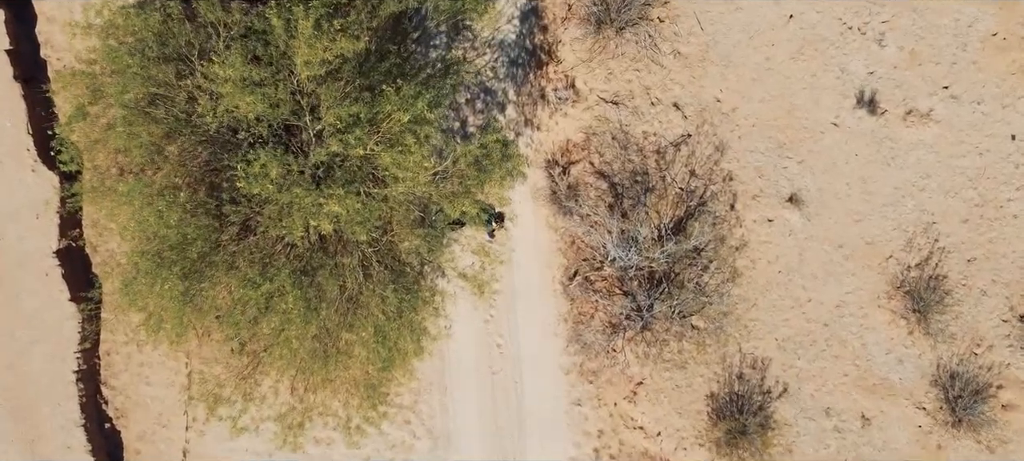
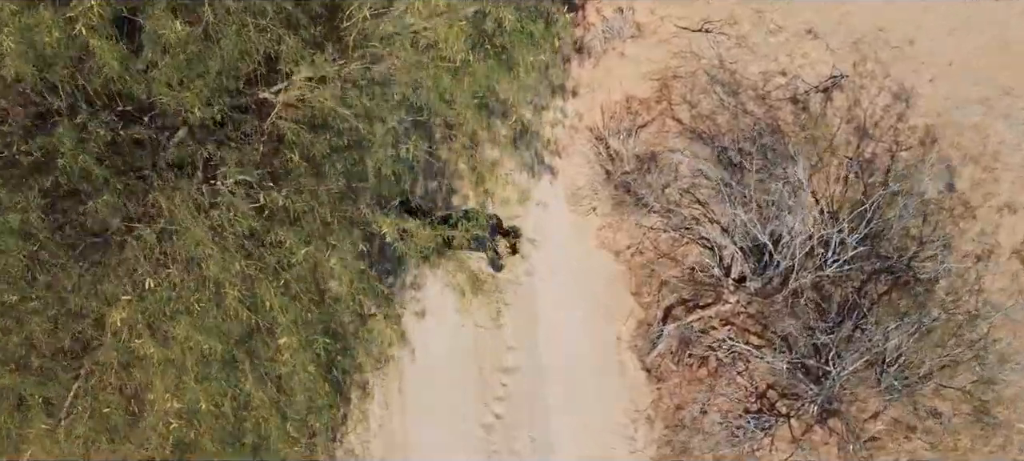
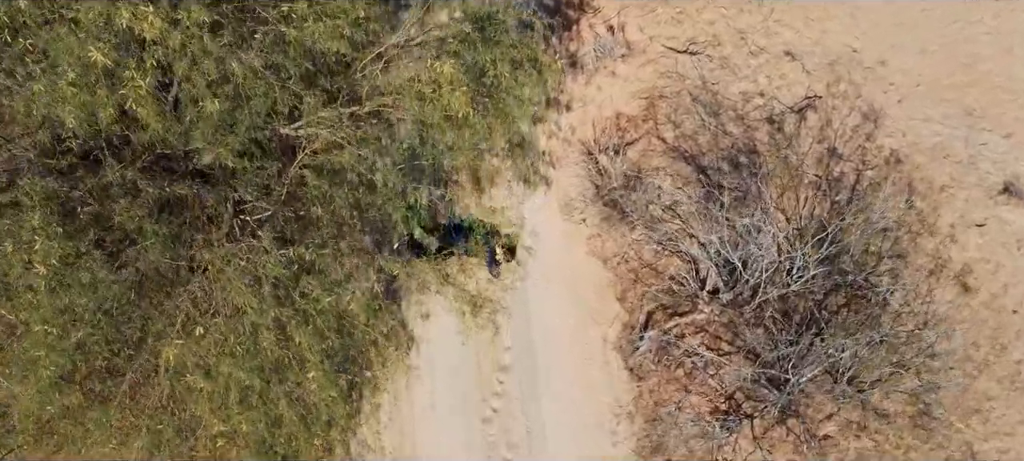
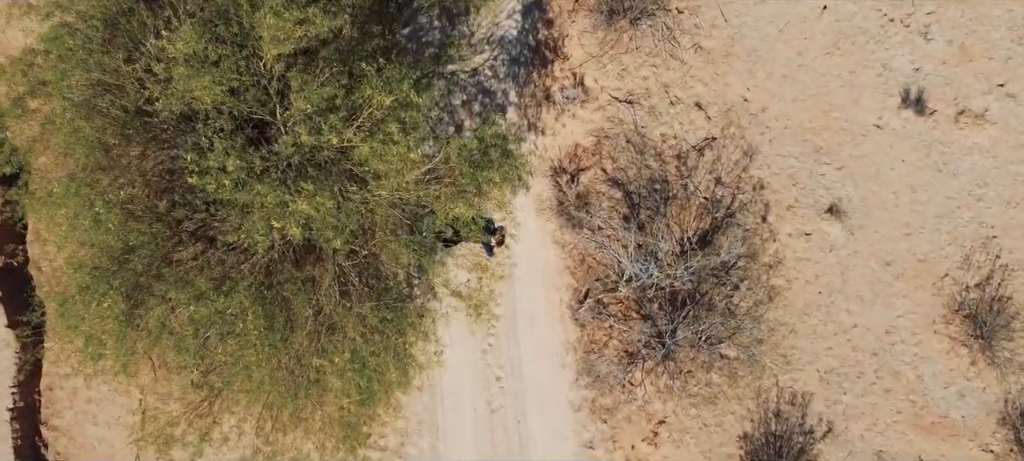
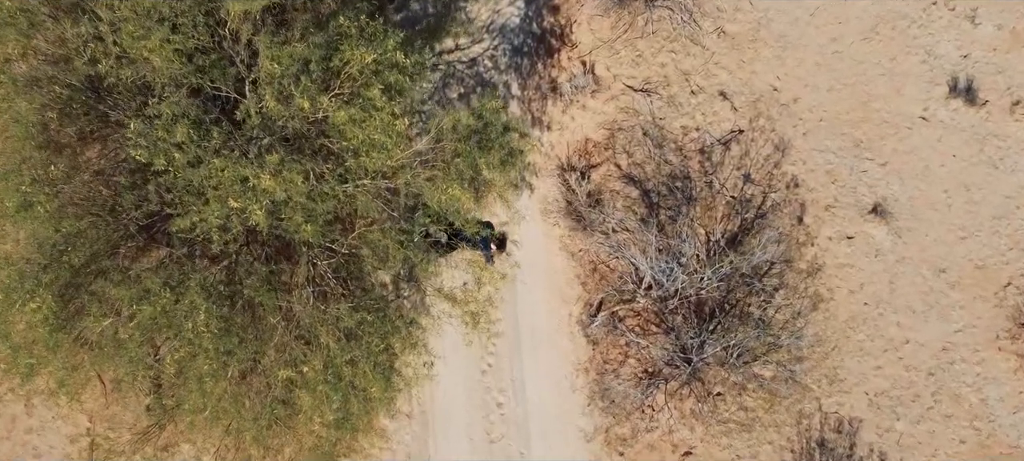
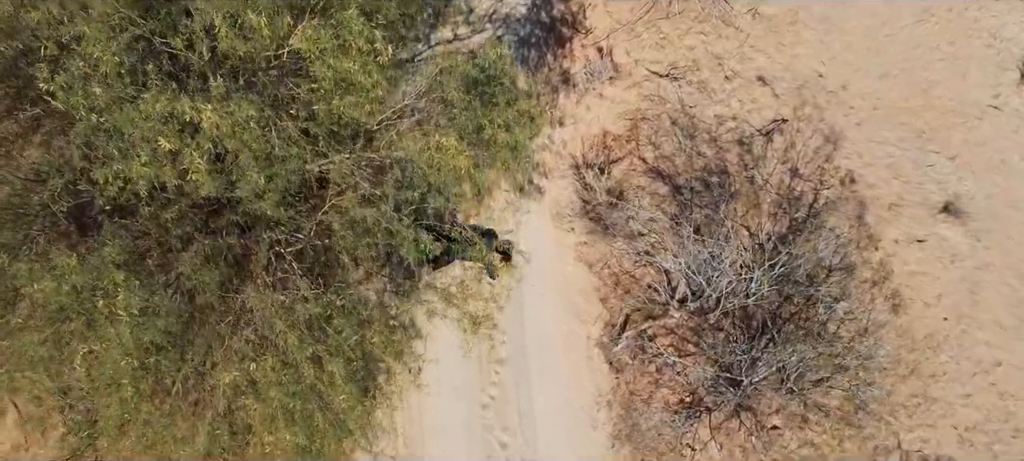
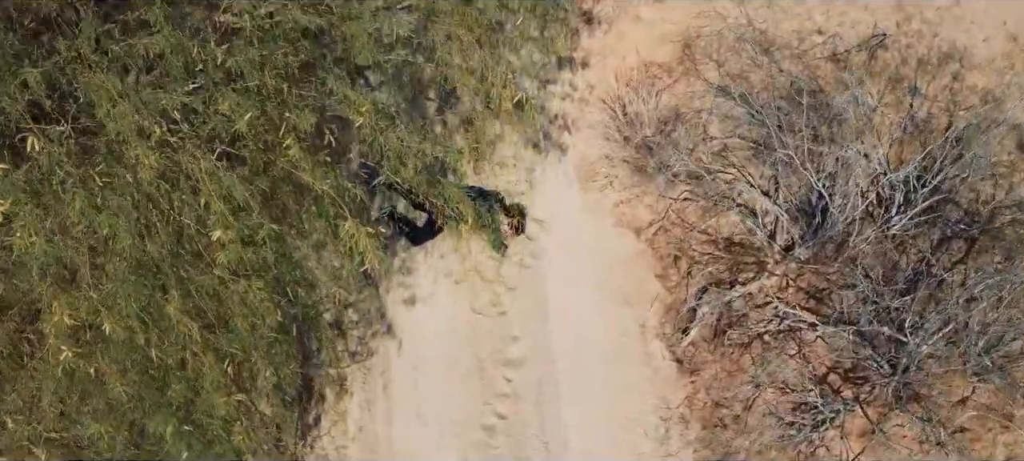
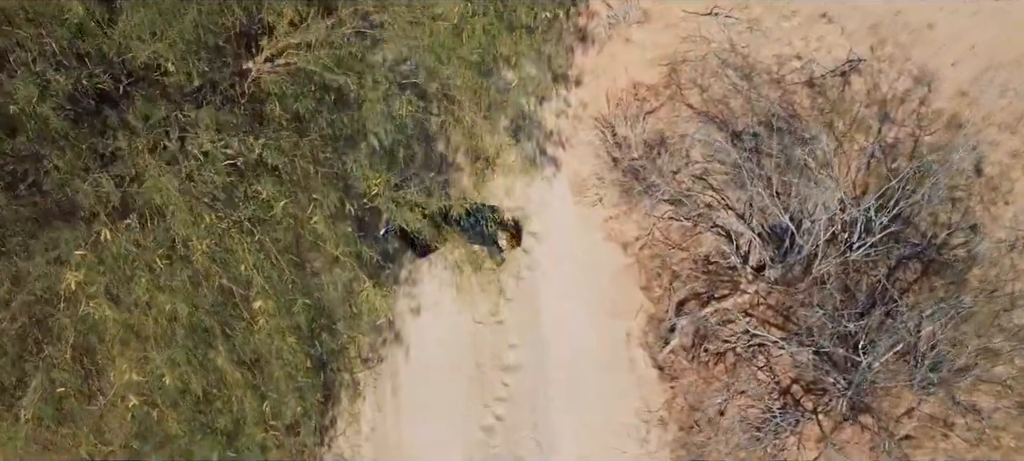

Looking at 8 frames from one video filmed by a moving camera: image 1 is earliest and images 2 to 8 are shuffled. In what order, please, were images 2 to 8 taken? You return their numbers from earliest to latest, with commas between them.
4, 5, 6, 3, 2, 8, 7
